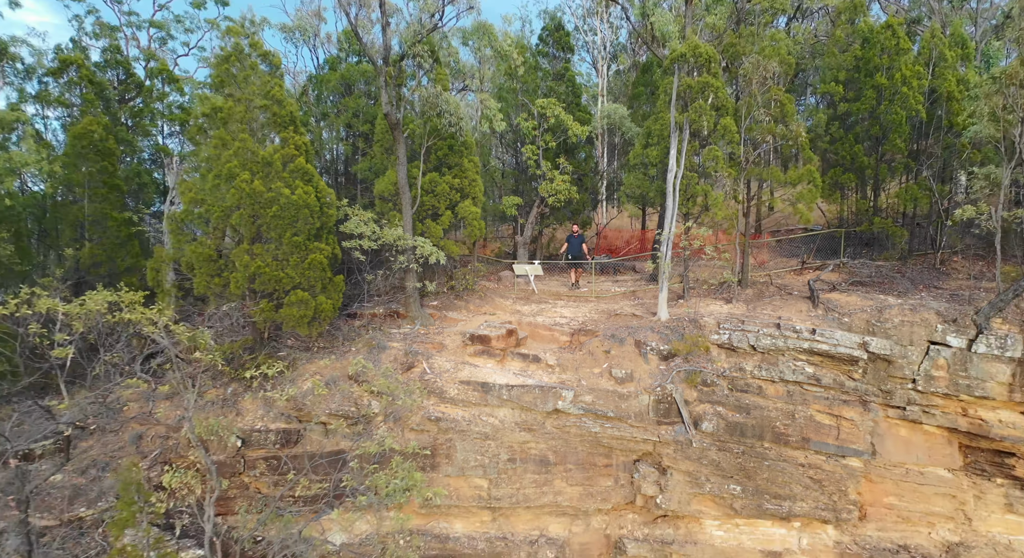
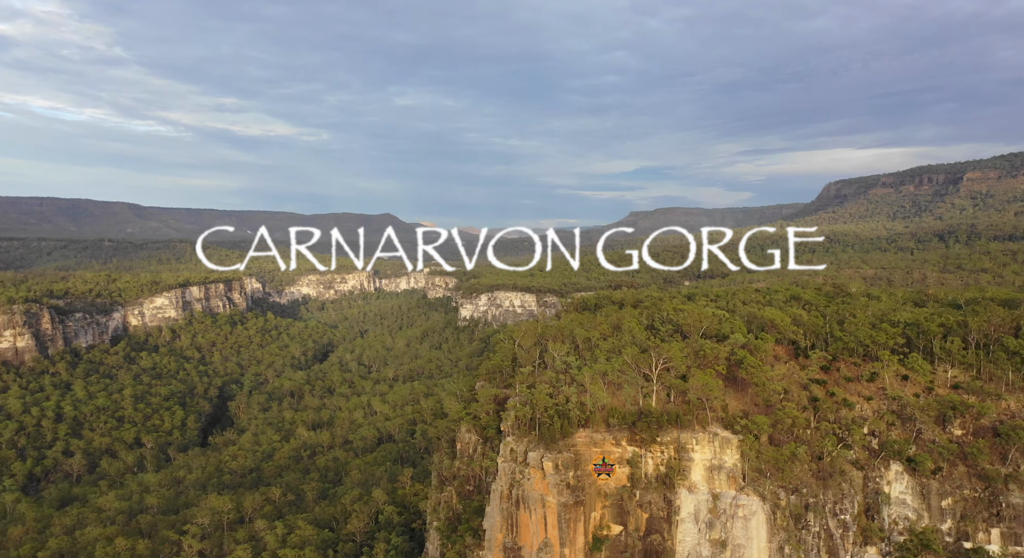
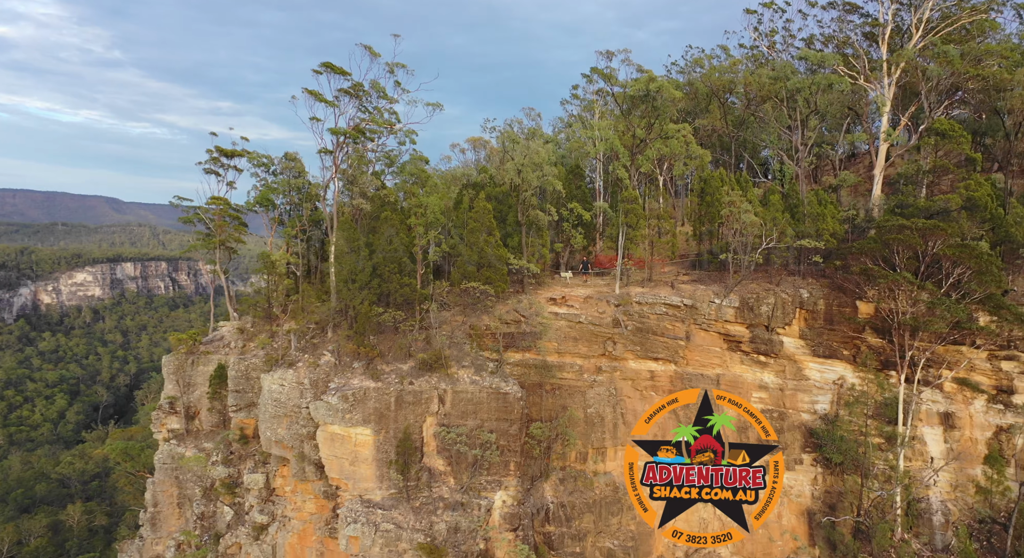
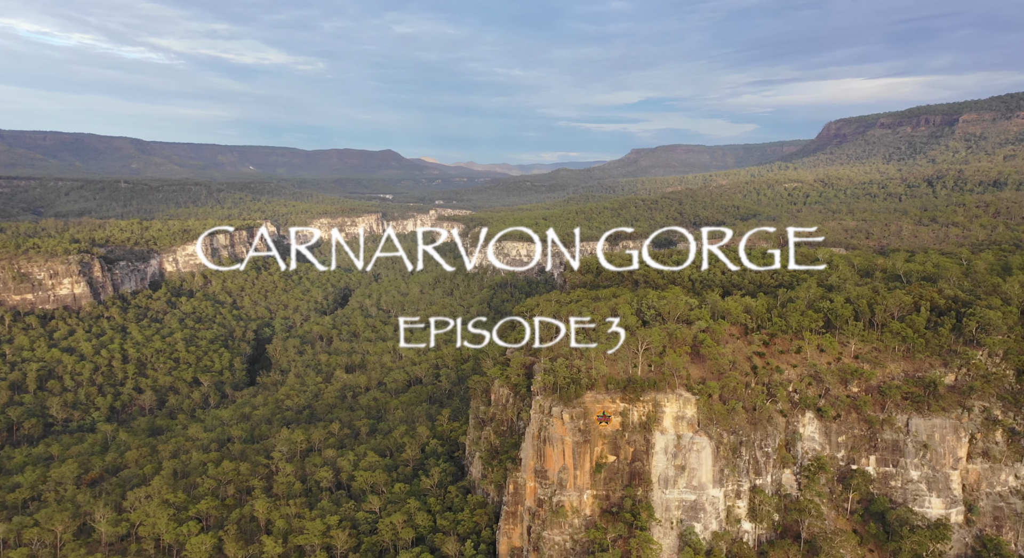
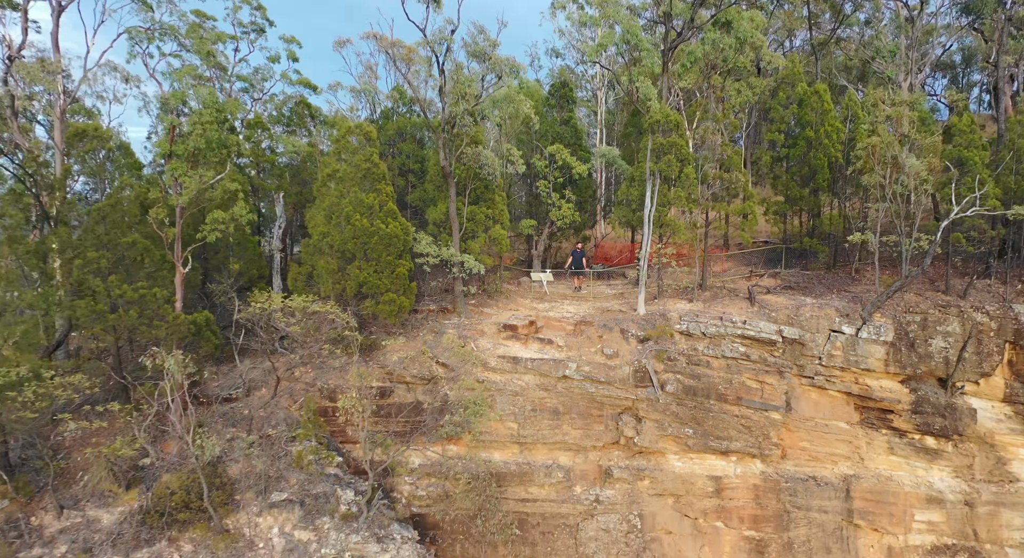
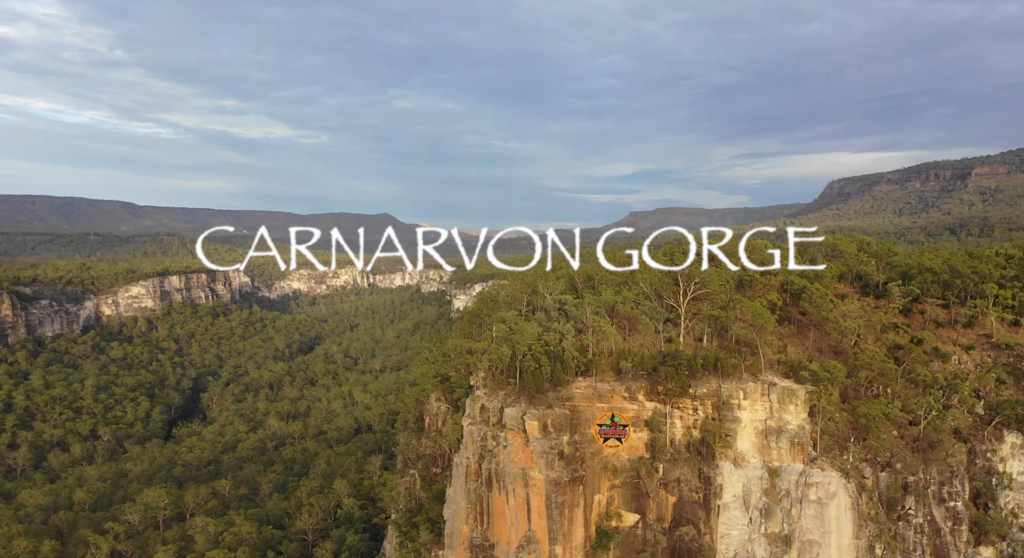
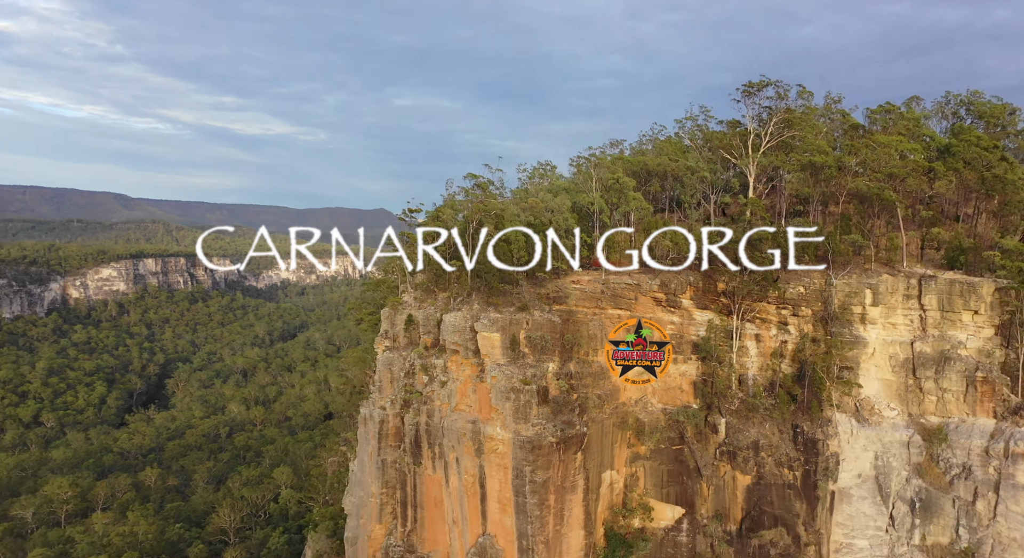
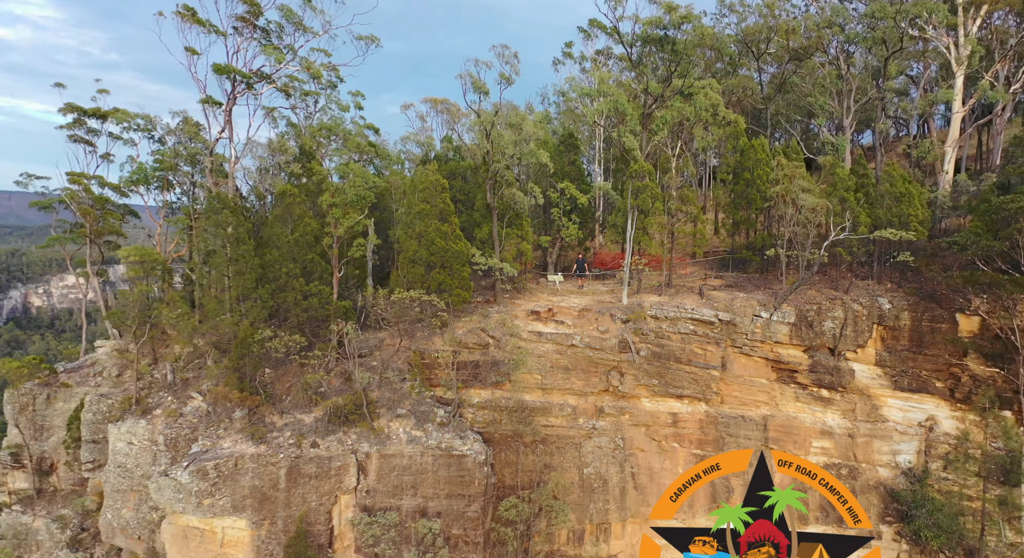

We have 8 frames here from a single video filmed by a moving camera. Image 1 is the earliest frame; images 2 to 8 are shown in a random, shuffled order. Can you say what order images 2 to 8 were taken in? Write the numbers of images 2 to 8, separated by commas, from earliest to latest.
5, 8, 3, 7, 6, 2, 4
